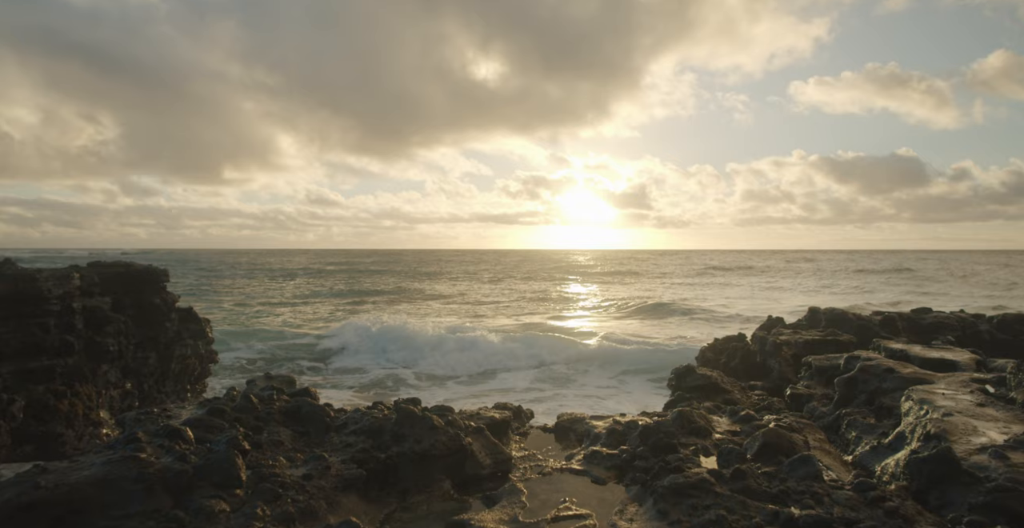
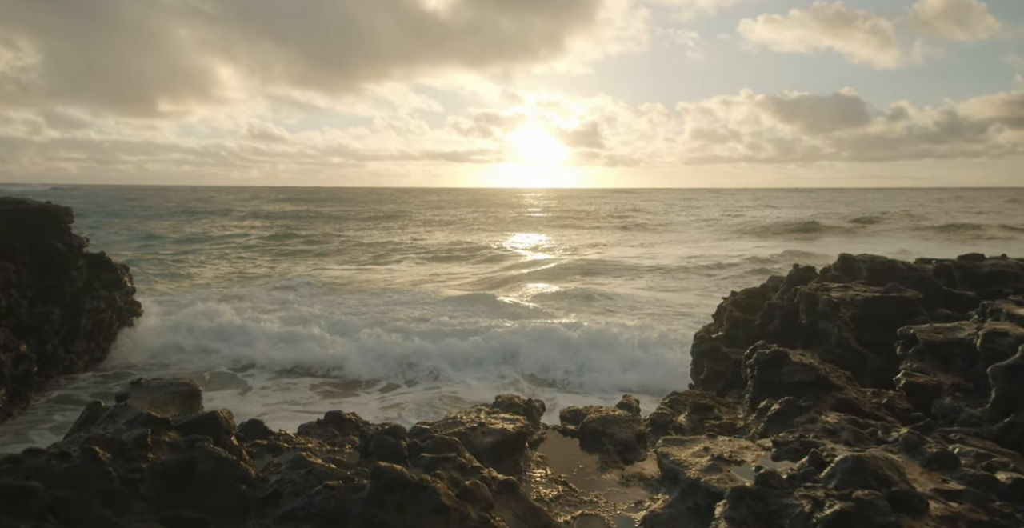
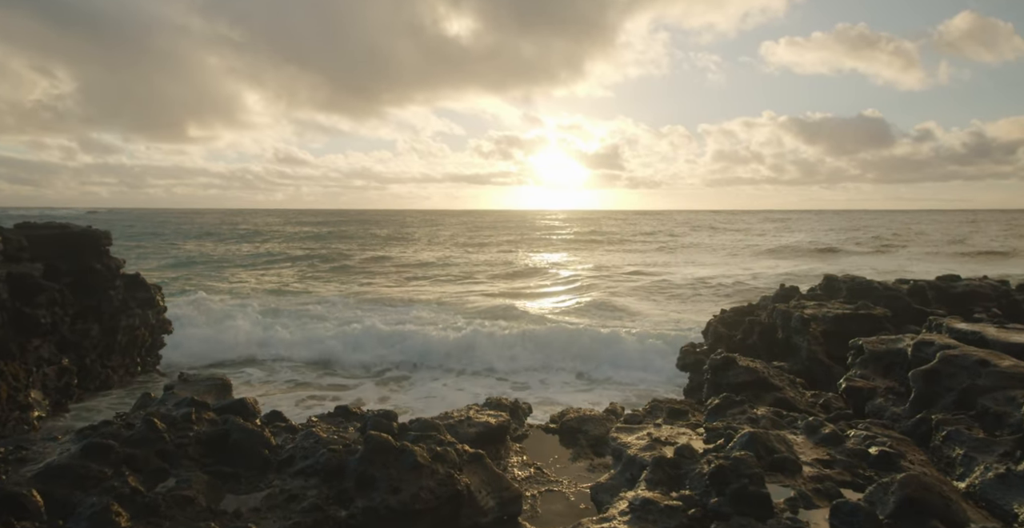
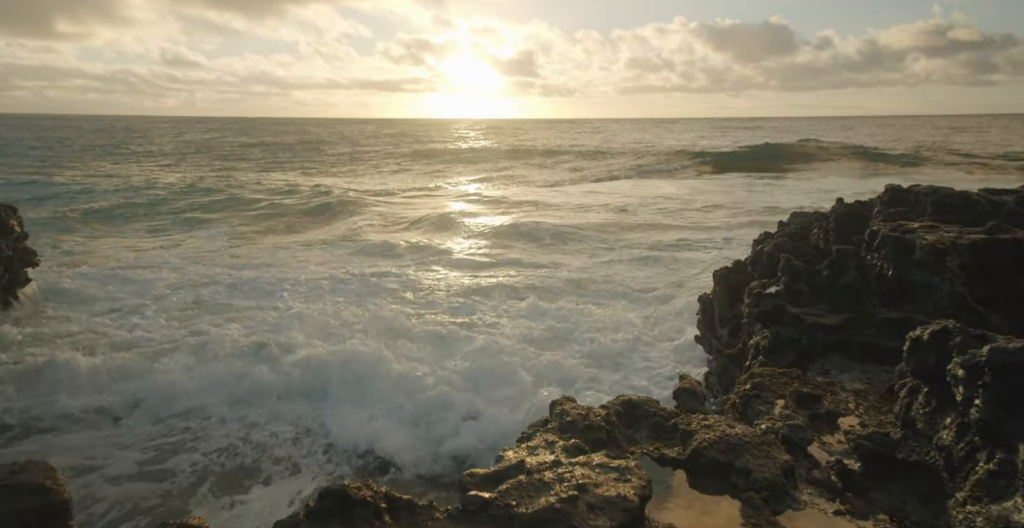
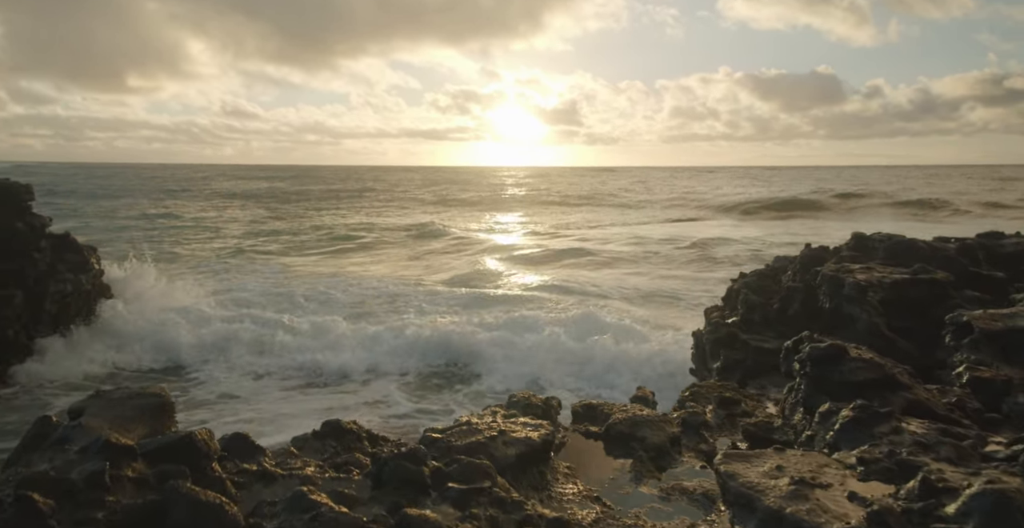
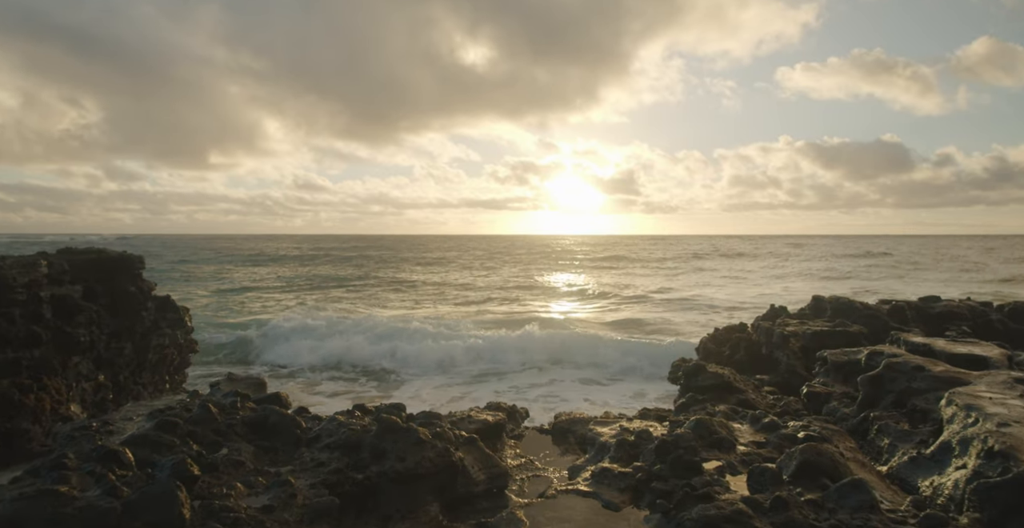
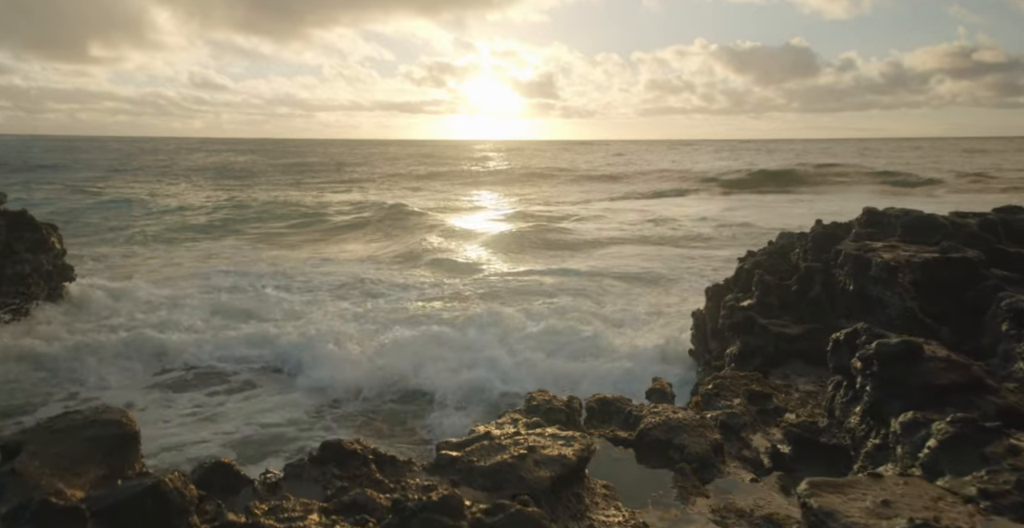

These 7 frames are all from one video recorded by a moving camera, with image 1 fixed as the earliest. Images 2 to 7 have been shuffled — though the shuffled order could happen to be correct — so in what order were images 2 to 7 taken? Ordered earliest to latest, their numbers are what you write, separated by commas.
6, 3, 2, 5, 7, 4
